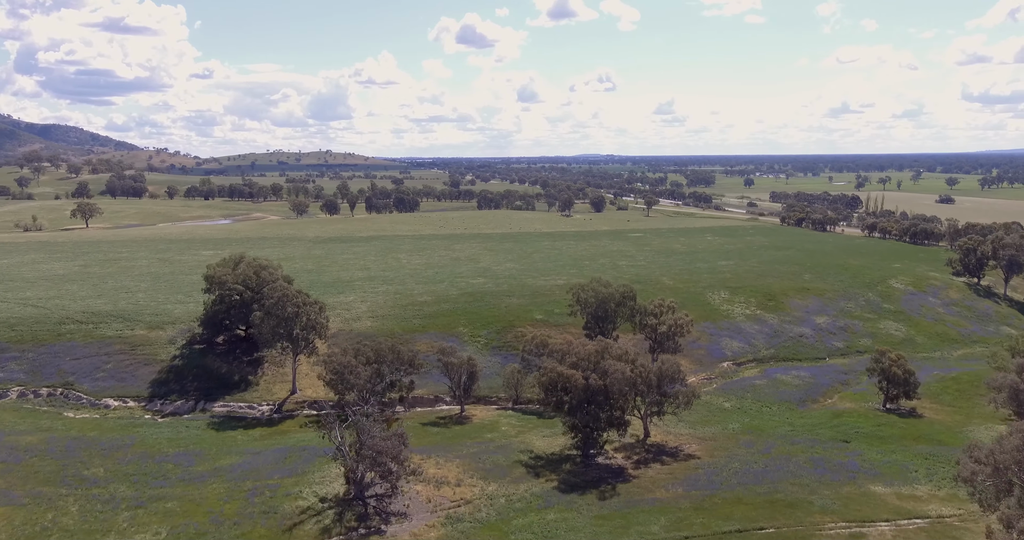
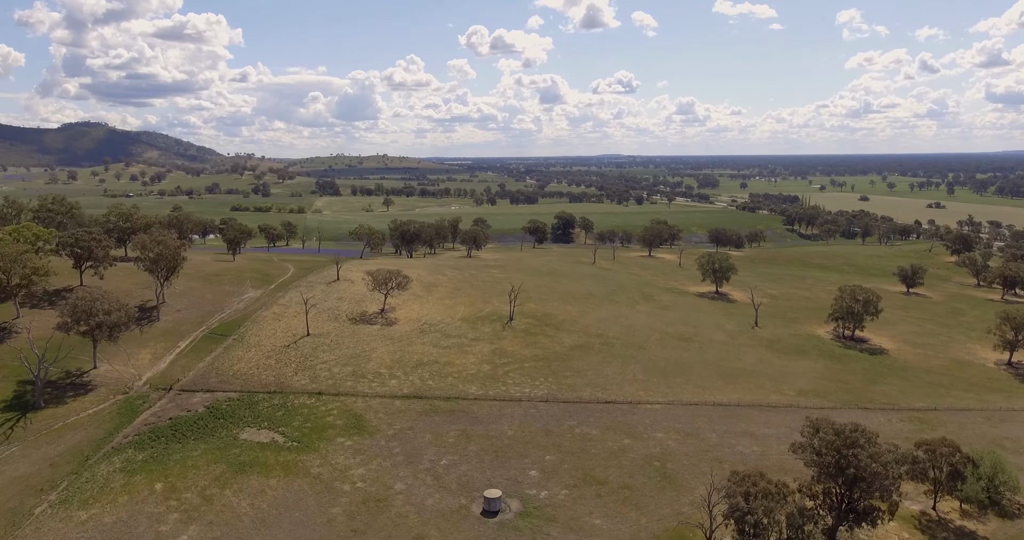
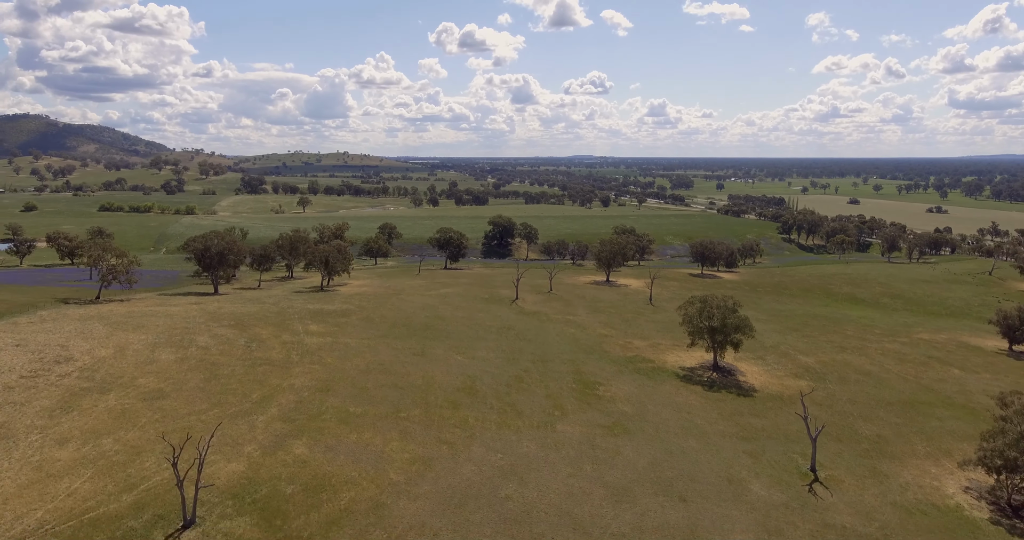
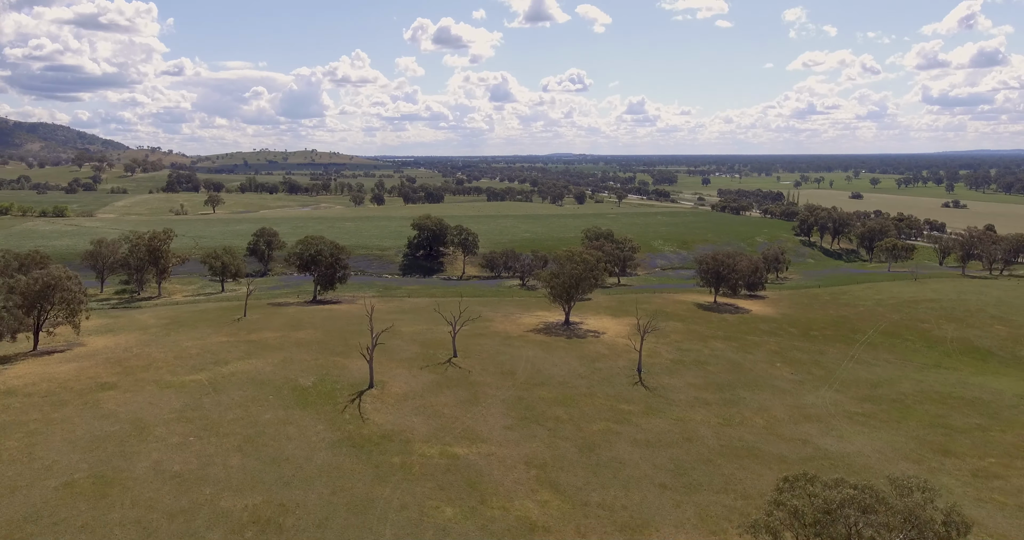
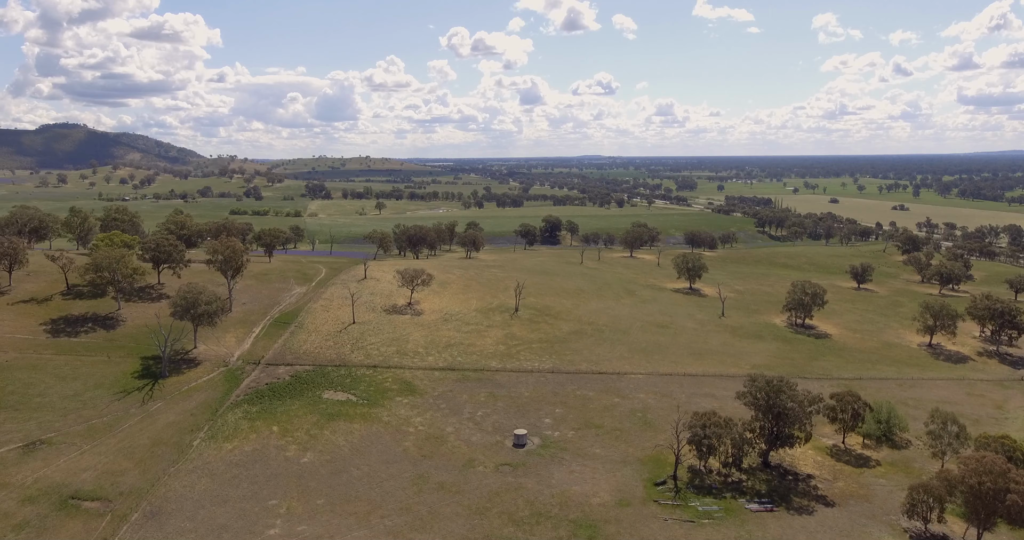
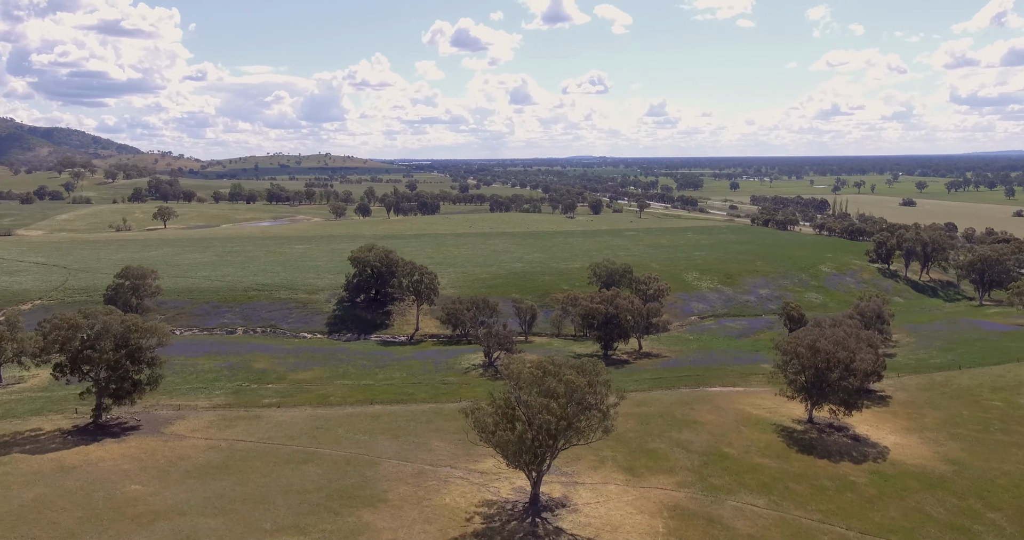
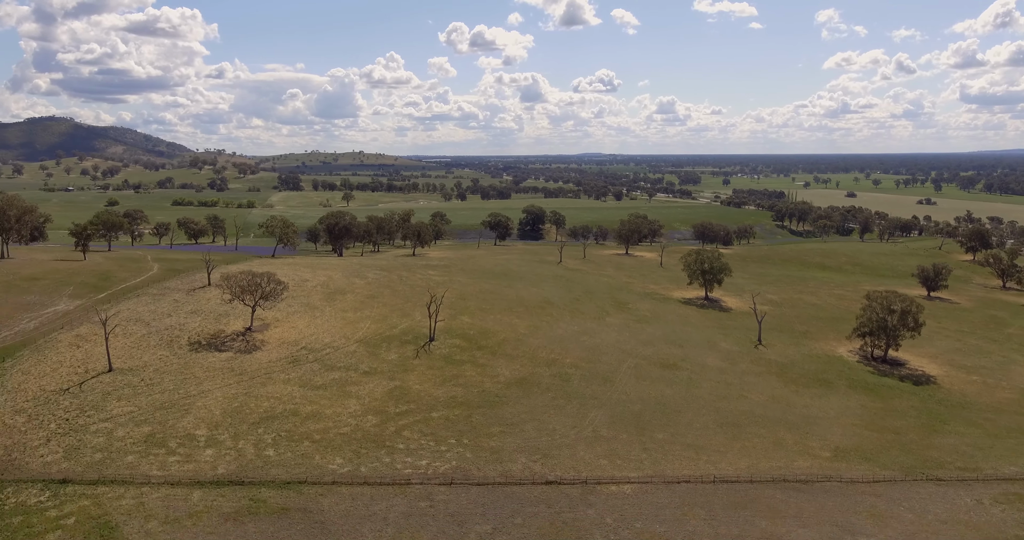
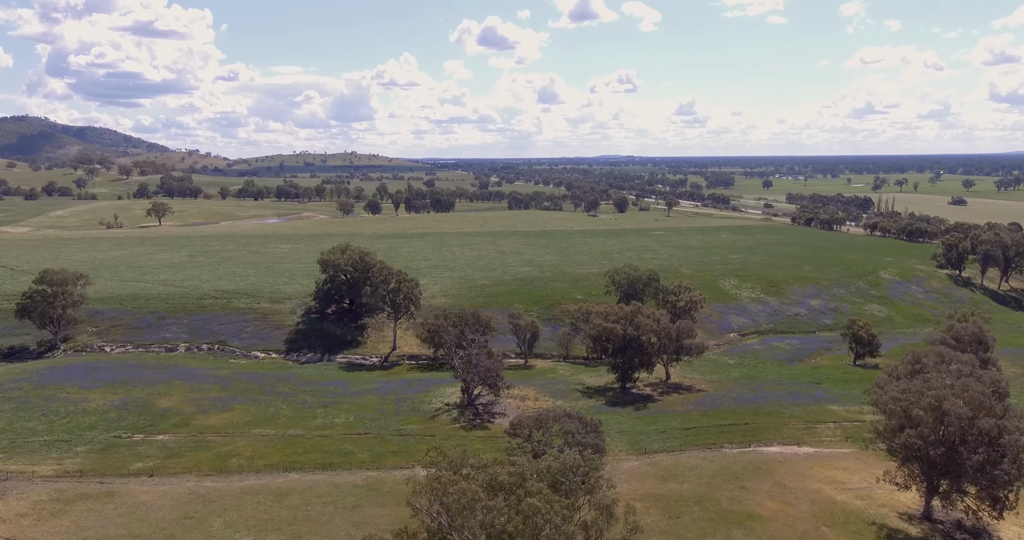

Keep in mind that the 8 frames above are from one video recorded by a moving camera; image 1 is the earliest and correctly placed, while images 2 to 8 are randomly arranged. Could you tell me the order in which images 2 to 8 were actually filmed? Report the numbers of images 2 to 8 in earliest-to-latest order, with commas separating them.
8, 6, 4, 3, 7, 2, 5
